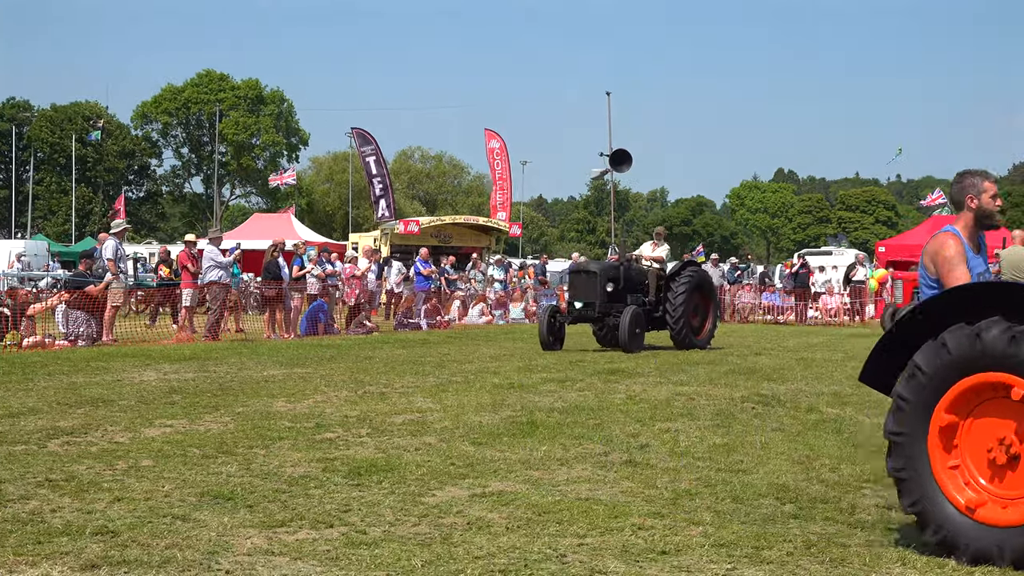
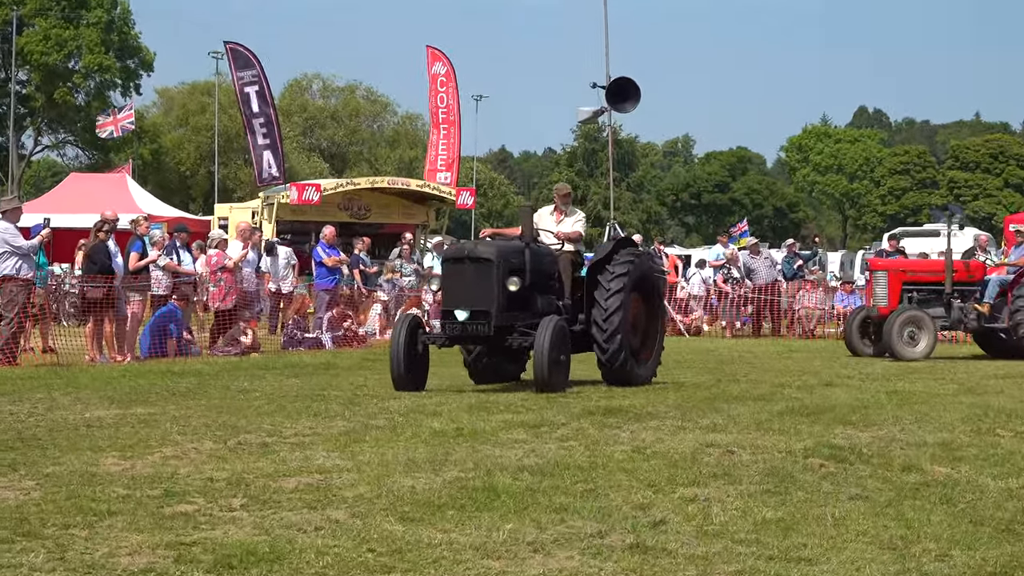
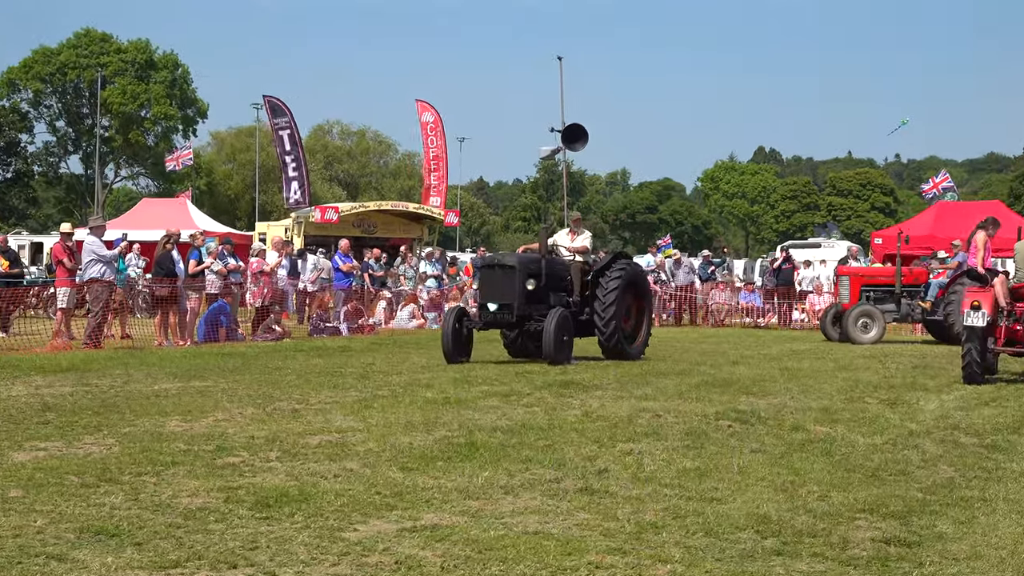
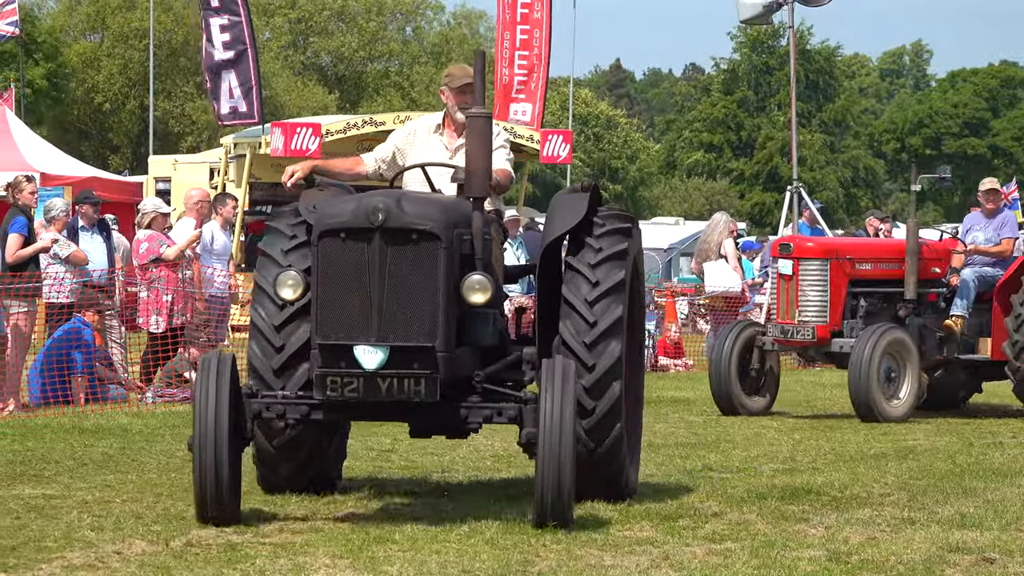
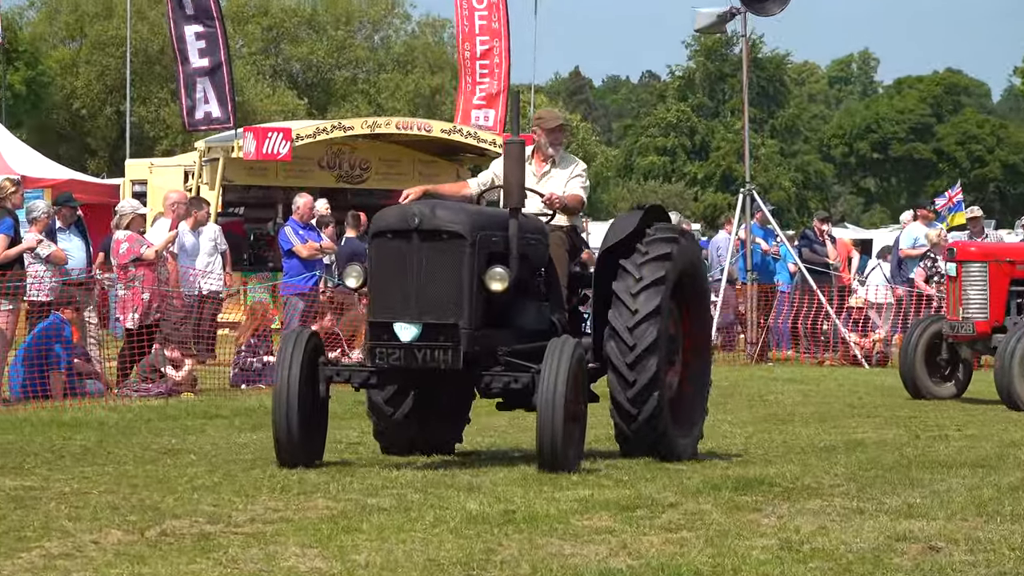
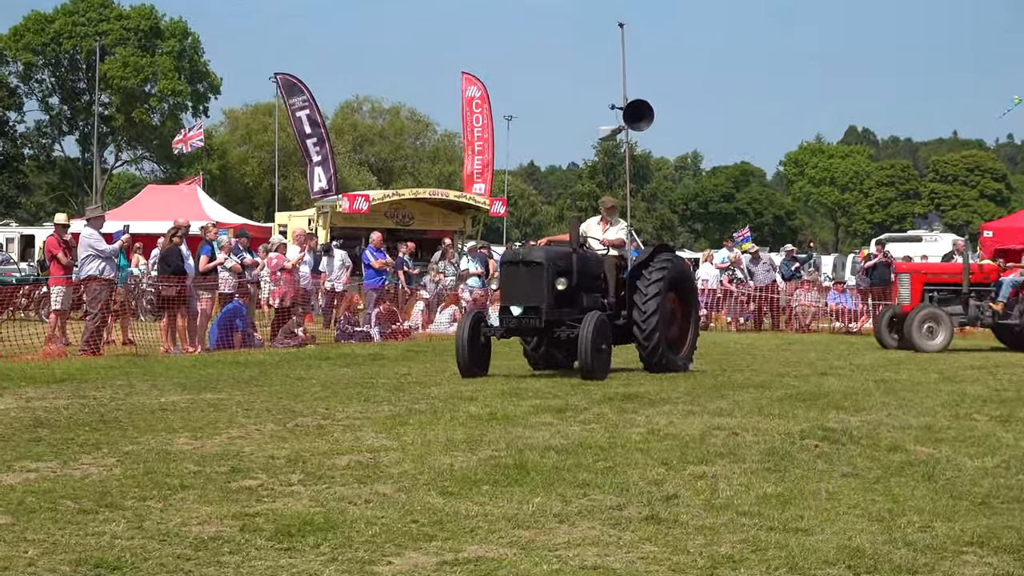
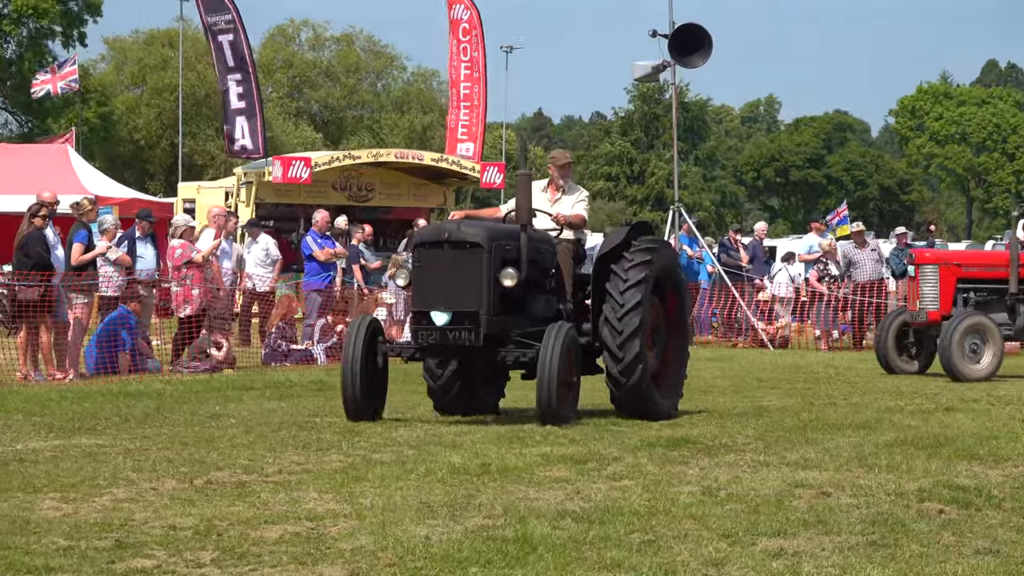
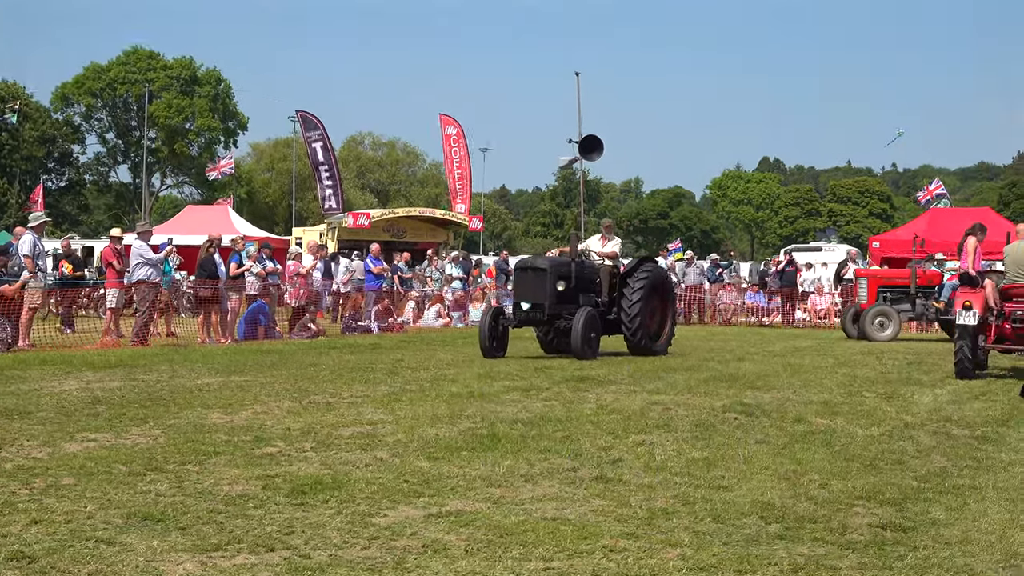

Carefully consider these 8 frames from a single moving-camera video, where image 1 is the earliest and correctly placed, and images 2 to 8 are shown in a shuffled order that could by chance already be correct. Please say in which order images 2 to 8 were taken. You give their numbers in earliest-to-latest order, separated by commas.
8, 3, 6, 2, 7, 5, 4
